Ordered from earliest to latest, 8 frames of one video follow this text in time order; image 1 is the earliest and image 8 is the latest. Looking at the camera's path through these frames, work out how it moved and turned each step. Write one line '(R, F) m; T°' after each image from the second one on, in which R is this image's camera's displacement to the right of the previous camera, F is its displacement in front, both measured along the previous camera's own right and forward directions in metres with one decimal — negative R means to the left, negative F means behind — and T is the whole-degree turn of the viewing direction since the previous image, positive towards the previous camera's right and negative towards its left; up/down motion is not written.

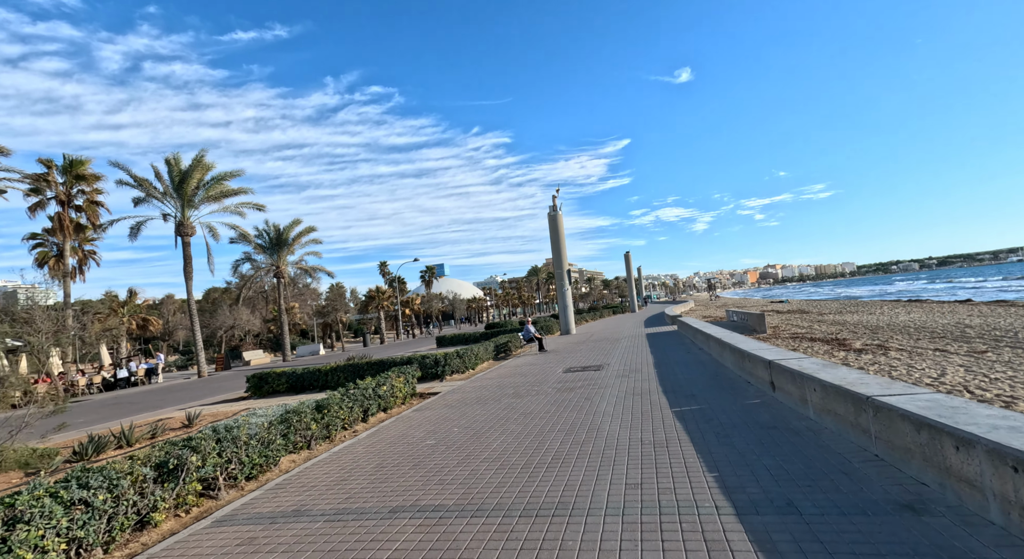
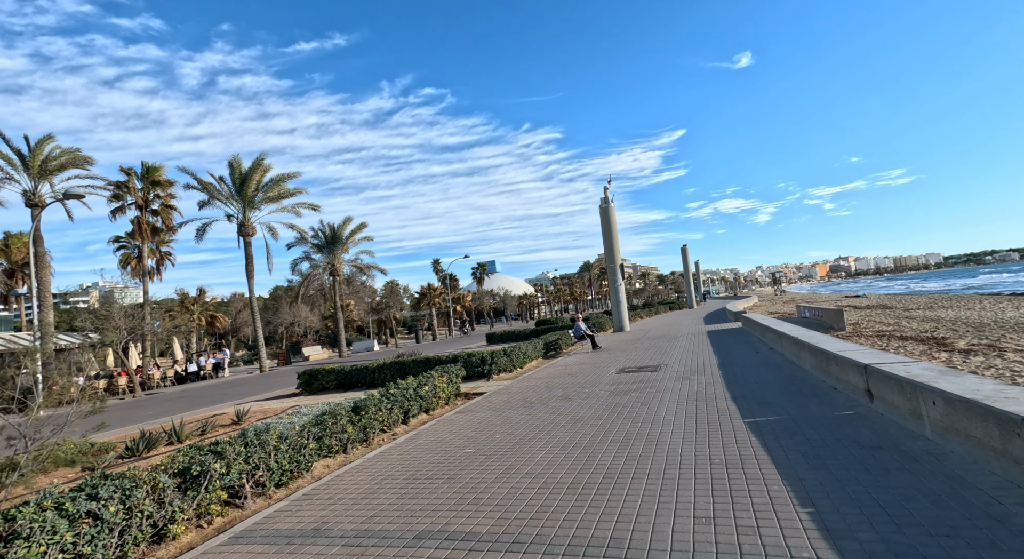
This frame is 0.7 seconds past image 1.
(+0.1, +0.6) m; -6°
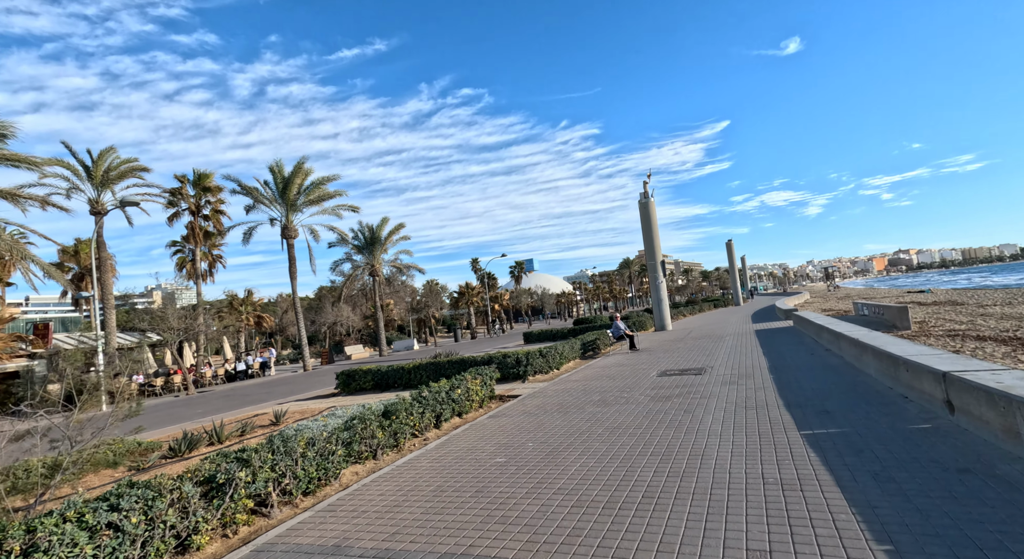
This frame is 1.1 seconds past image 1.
(+0.1, +0.3) m; -4°
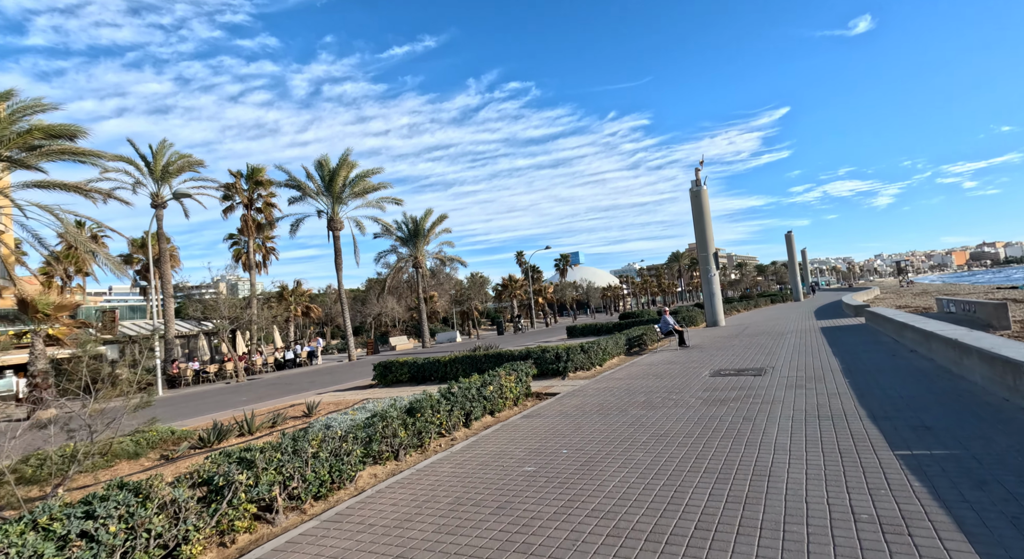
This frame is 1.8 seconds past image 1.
(+0.1, +0.7) m; -5°
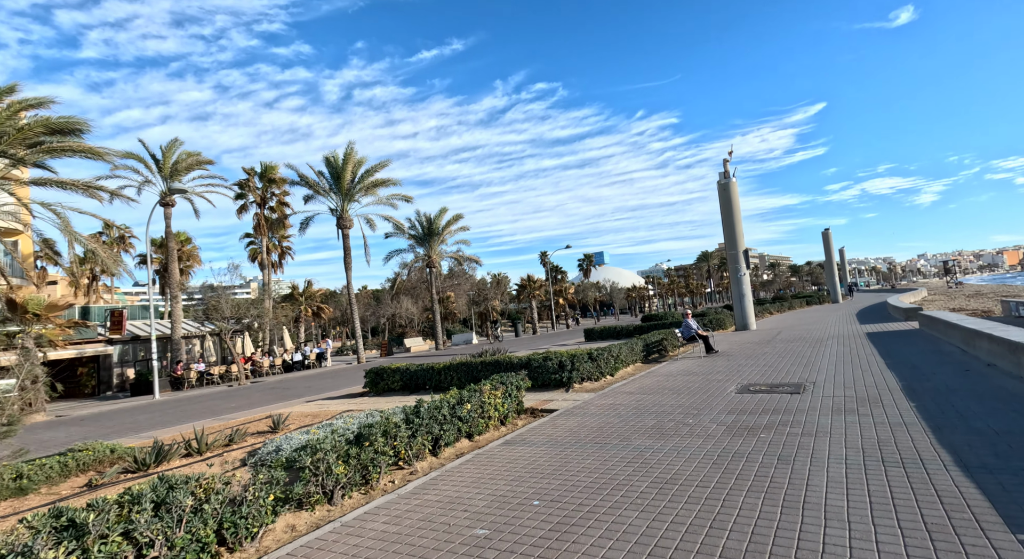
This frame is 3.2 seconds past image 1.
(+0.6, +1.4) m; -3°
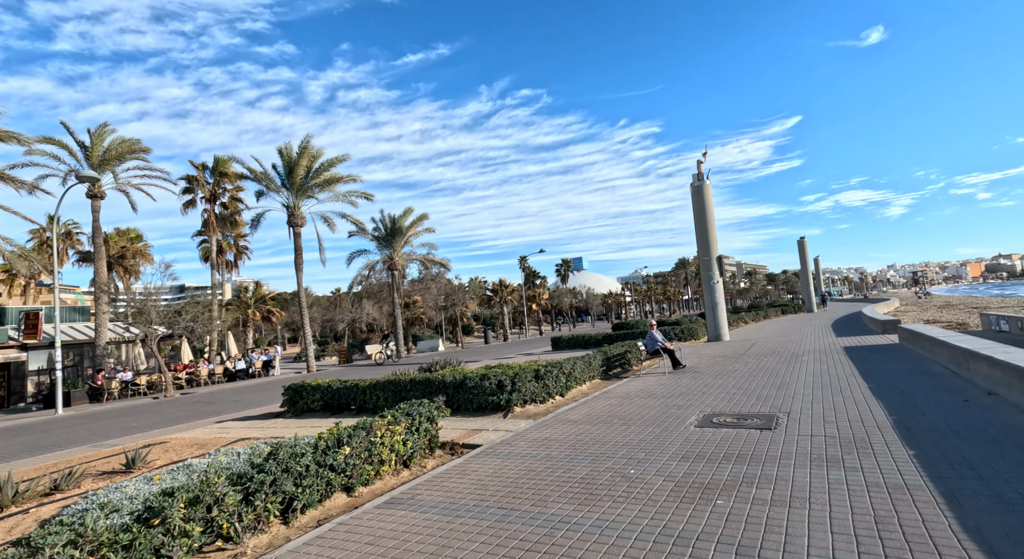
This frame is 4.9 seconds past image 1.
(+0.8, +1.5) m; +2°
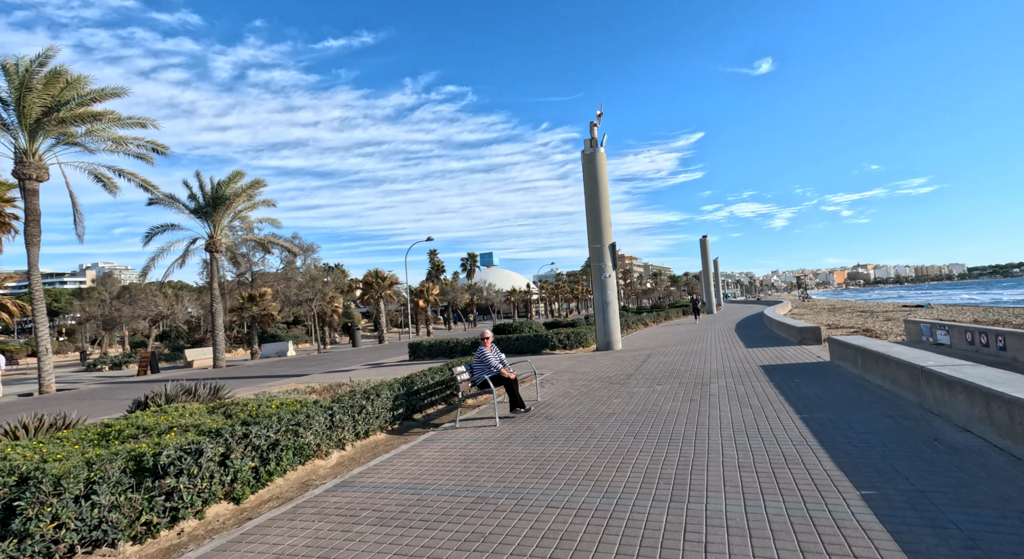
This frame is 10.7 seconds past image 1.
(+2.6, +5.3) m; +9°
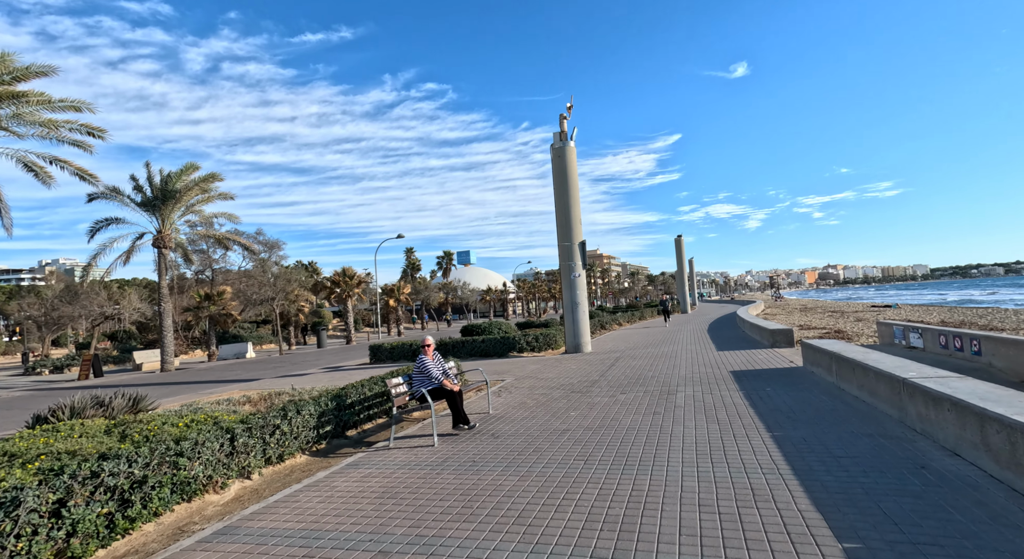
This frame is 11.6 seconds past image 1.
(+0.5, +0.8) m; +2°
